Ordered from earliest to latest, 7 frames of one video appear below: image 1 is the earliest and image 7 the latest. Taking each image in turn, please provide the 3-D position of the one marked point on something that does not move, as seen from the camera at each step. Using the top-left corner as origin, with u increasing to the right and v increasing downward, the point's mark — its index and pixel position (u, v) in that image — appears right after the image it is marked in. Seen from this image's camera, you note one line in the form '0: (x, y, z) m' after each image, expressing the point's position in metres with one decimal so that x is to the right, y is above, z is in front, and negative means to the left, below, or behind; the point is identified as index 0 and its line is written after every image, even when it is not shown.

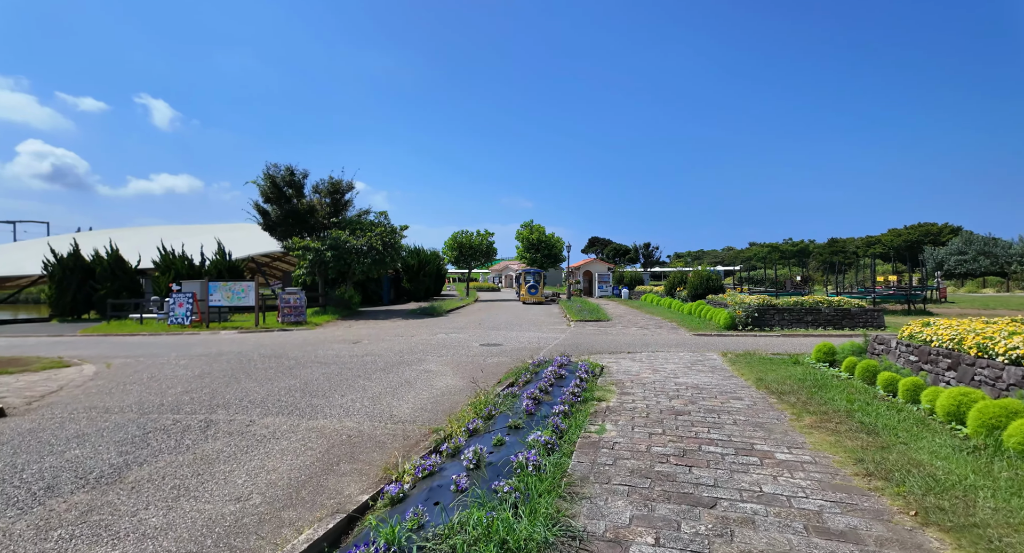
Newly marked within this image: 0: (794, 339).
0: (+7.2, -1.7, +13.2) m
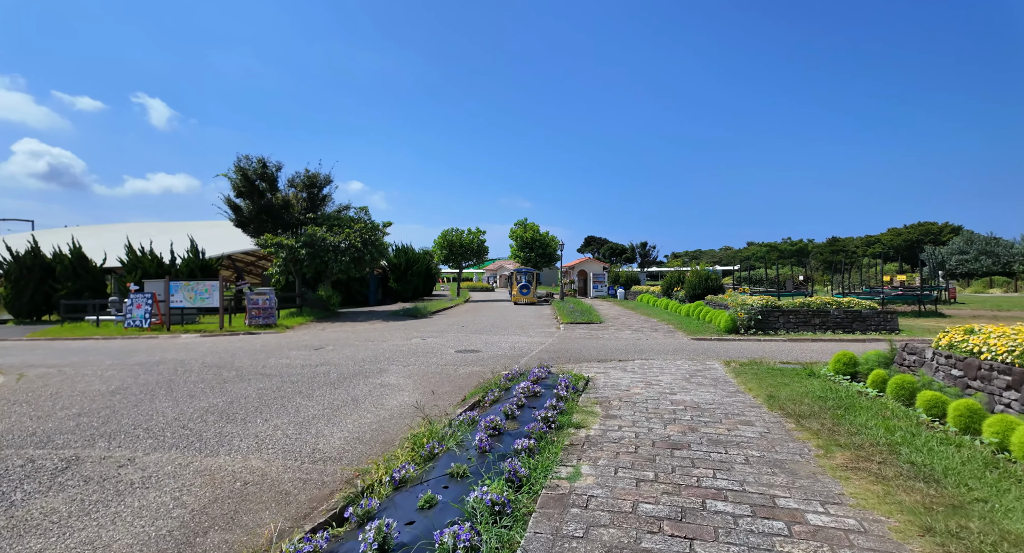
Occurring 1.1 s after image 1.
0: (+6.7, -1.6, +12.0) m
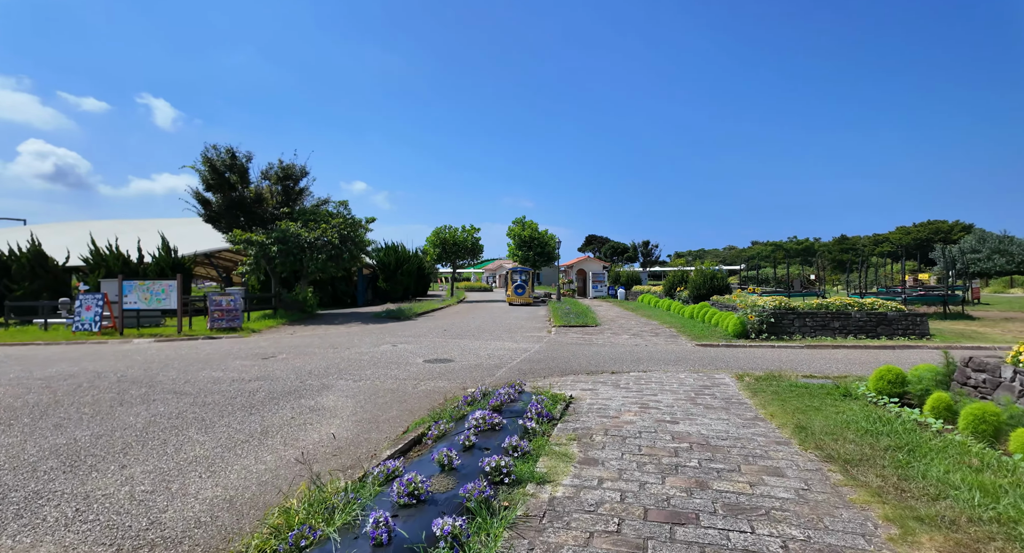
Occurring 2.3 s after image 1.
0: (+6.3, -1.6, +10.4) m
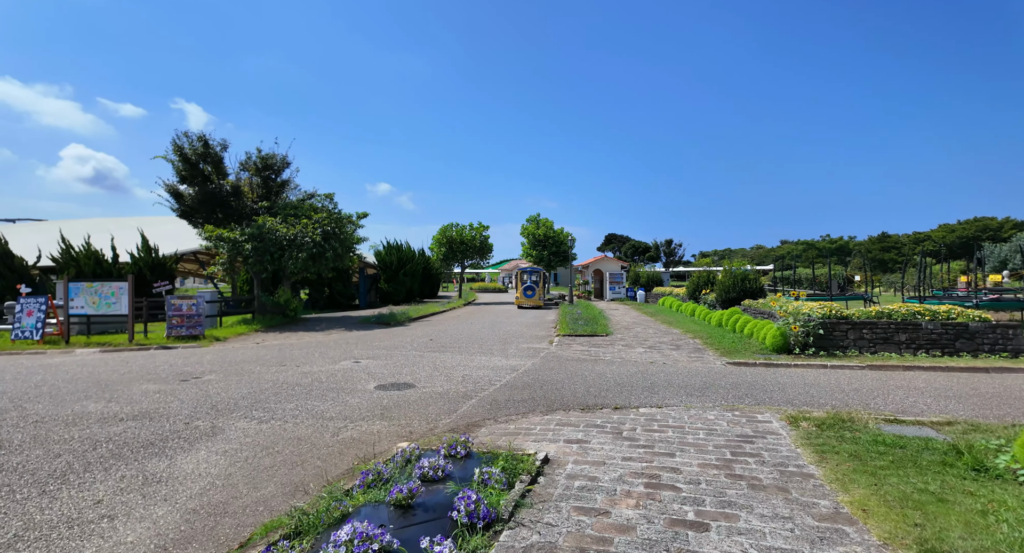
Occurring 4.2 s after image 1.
0: (+5.9, -1.6, +7.9) m
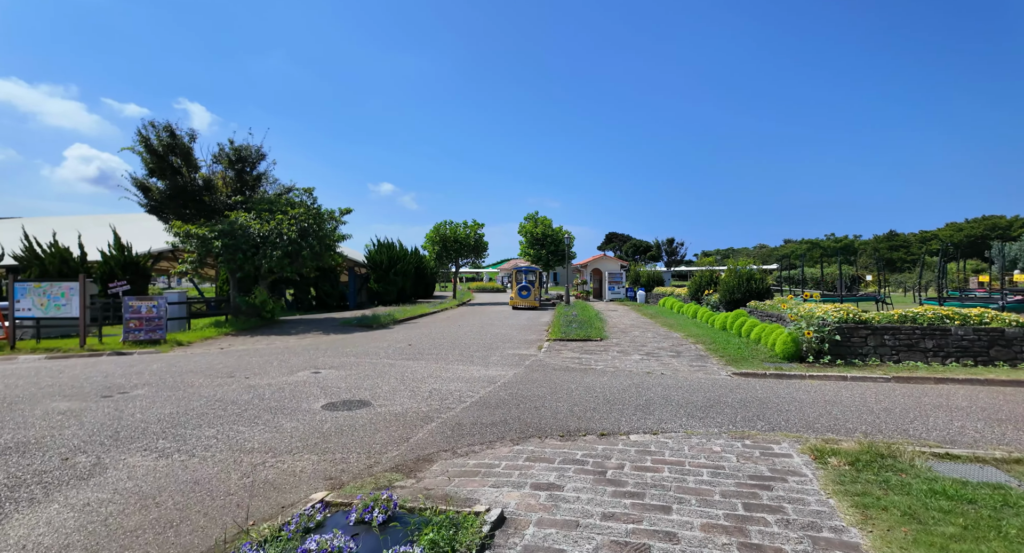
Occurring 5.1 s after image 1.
0: (+5.6, -1.6, +6.7) m
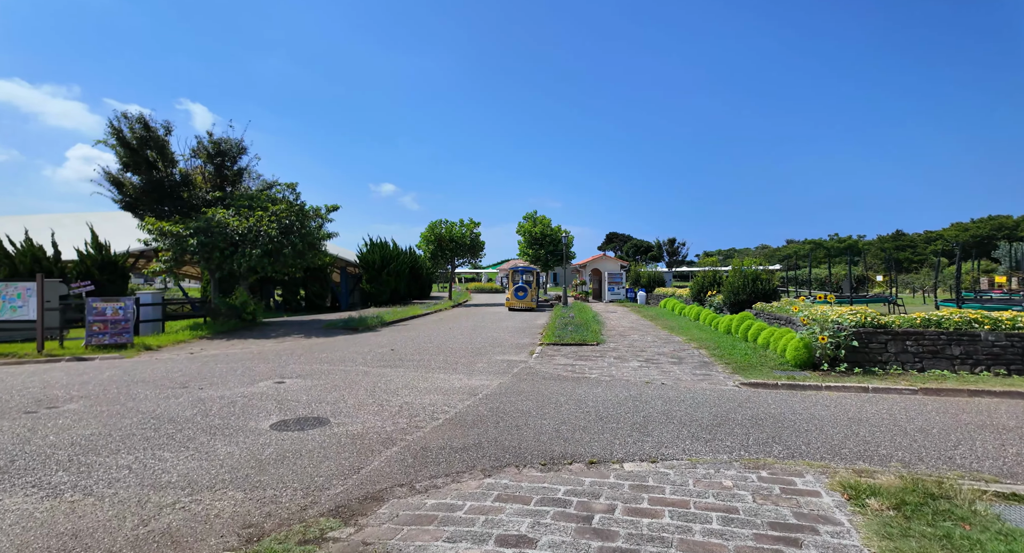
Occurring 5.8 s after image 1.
0: (+5.3, -1.6, +5.8) m
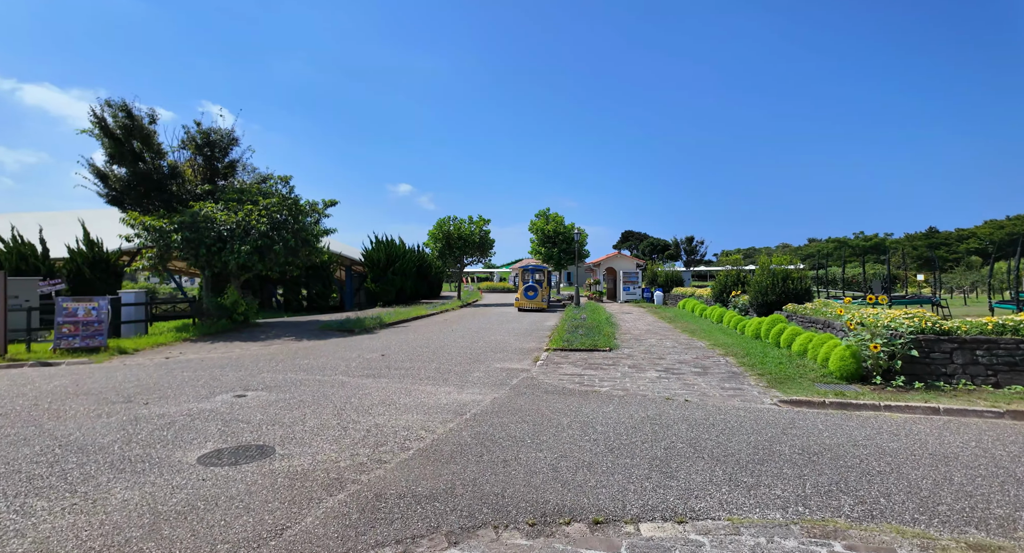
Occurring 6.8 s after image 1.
0: (+5.2, -1.6, +4.5) m
